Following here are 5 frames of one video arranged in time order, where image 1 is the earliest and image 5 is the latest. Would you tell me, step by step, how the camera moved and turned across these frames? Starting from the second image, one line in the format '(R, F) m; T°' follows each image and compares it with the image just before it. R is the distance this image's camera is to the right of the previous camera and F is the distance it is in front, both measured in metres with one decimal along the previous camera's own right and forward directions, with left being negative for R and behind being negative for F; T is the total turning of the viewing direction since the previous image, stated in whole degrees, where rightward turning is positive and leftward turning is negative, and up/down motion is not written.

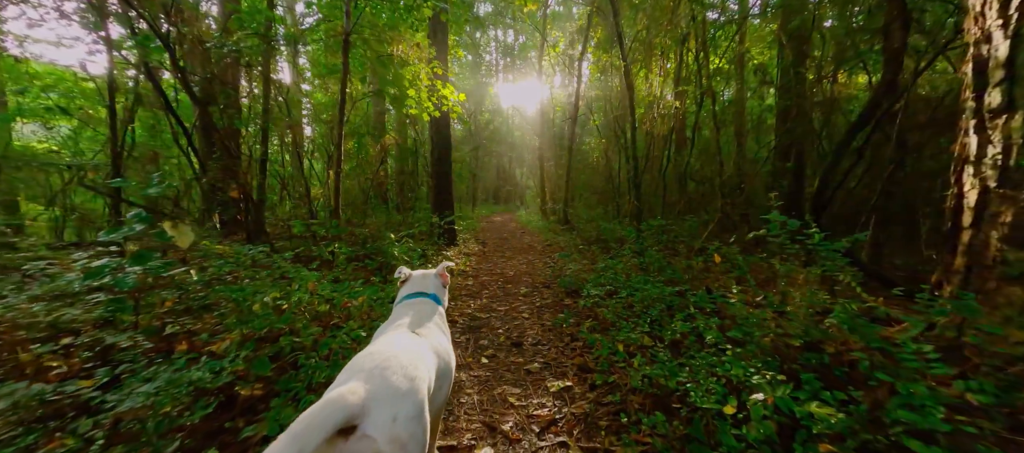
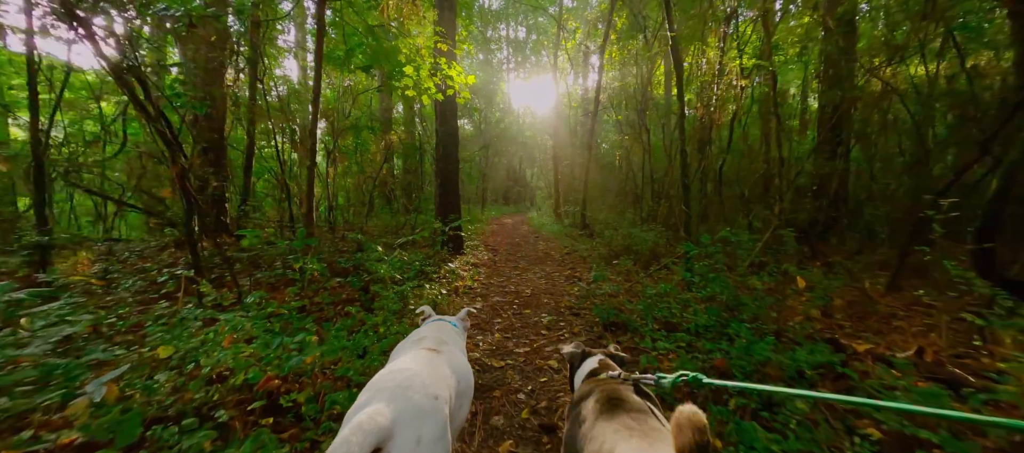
(-0.1, +1.0) m; -1°
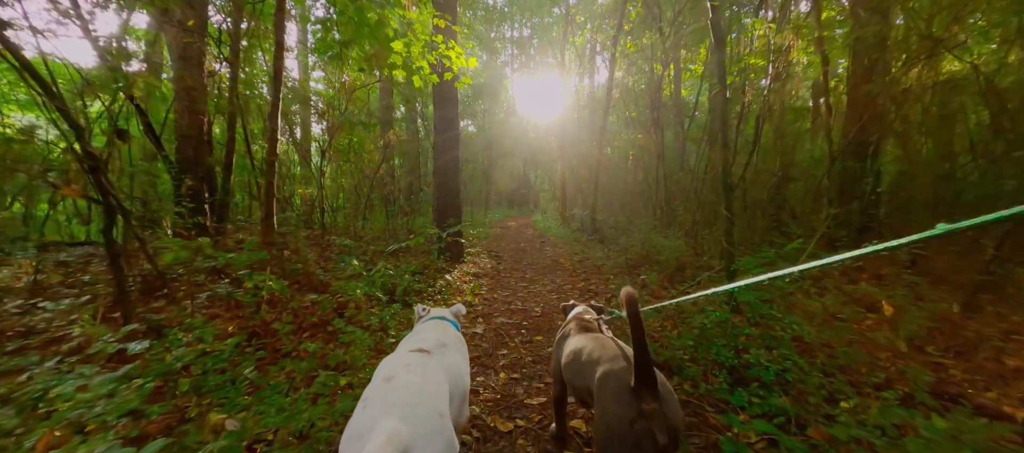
(-0.1, +0.7) m; 0°
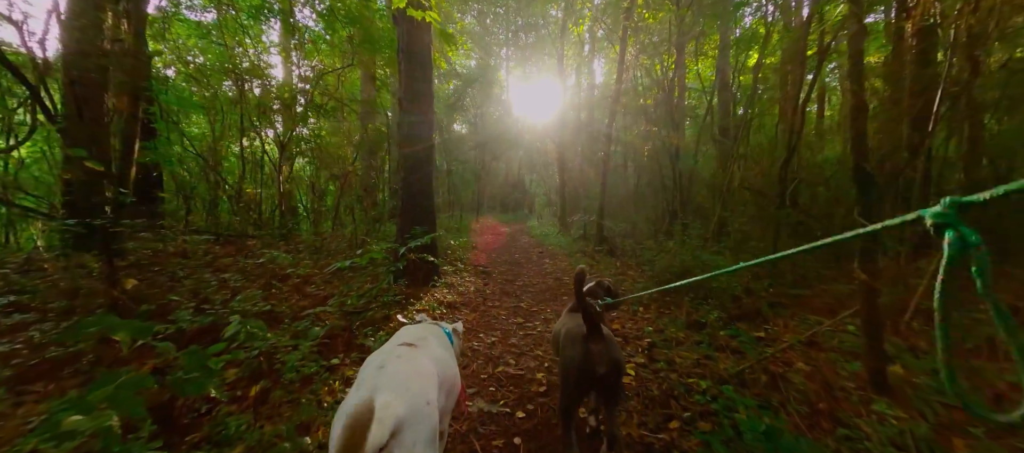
(0.0, +1.6) m; +1°
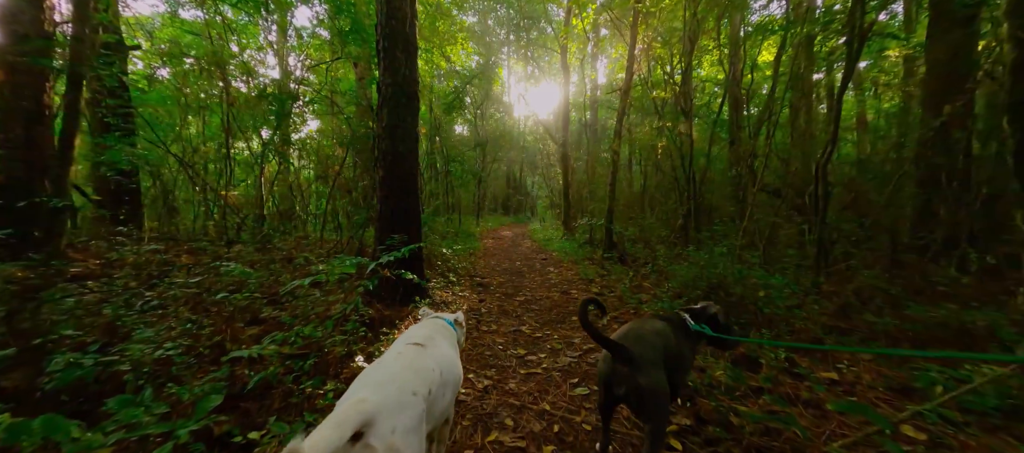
(0.0, +0.8) m; 0°
